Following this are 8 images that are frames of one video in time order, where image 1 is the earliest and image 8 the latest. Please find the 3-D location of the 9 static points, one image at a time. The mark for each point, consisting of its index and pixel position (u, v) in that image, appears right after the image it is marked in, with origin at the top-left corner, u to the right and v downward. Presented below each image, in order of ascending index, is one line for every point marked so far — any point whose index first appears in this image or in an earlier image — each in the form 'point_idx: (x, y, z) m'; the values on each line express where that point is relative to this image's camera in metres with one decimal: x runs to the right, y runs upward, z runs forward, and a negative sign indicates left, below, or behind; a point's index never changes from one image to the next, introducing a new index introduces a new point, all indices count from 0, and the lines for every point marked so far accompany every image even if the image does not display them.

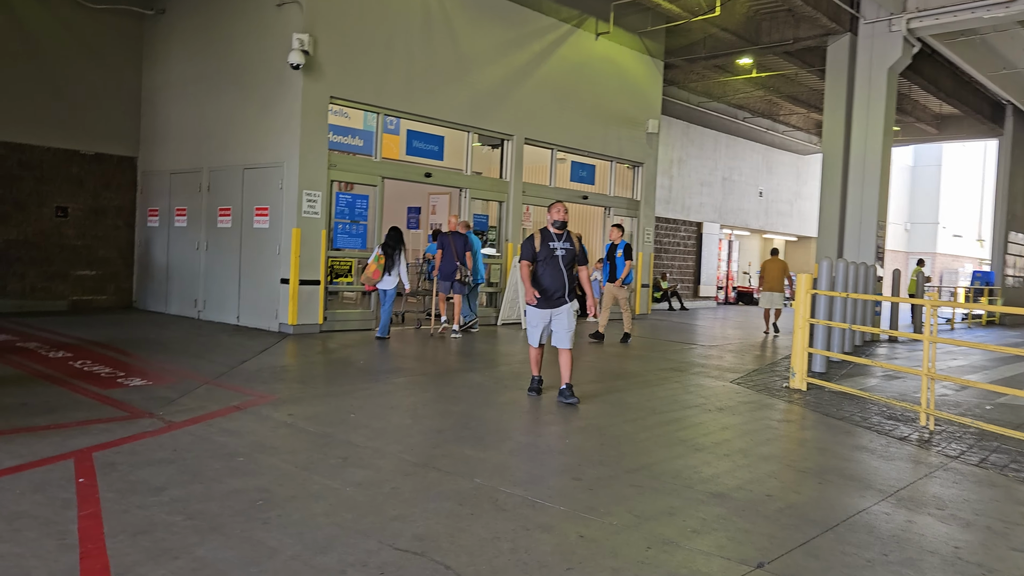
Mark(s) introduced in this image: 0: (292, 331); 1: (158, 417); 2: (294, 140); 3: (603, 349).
0: (-2.6, -0.5, +9.4) m
1: (-2.4, -0.9, +5.4) m
2: (-2.5, +1.7, +9.3) m
3: (+1.1, -0.7, +10.2) m
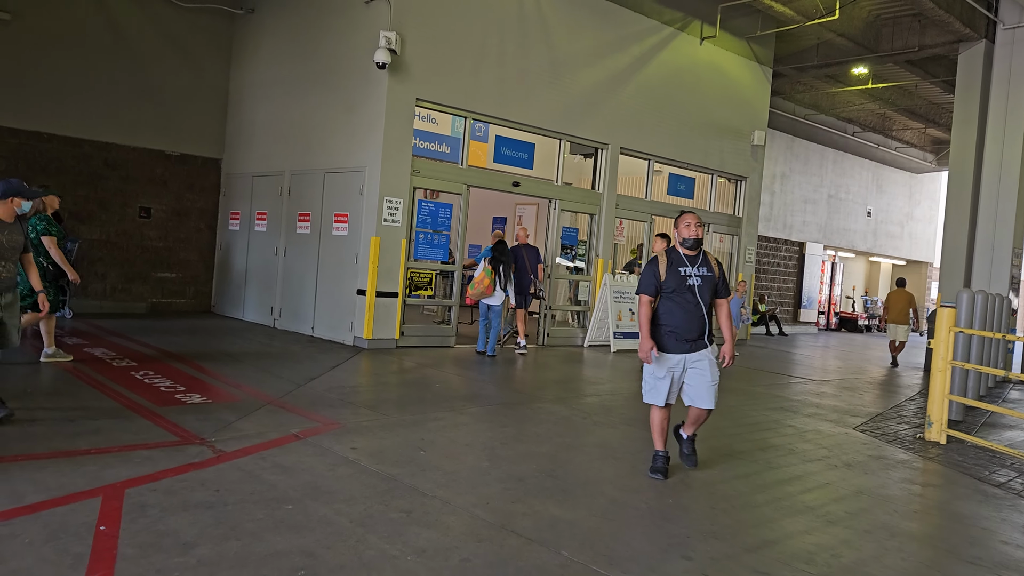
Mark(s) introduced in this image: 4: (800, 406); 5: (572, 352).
0: (-1.6, -0.6, +8.9) m
1: (-1.8, -0.9, +4.9) m
2: (-1.5, +1.6, +8.8) m
3: (+2.2, -1.0, +9.3) m
4: (+2.9, -1.1, +8.1) m
5: (+0.8, -0.8, +10.5) m
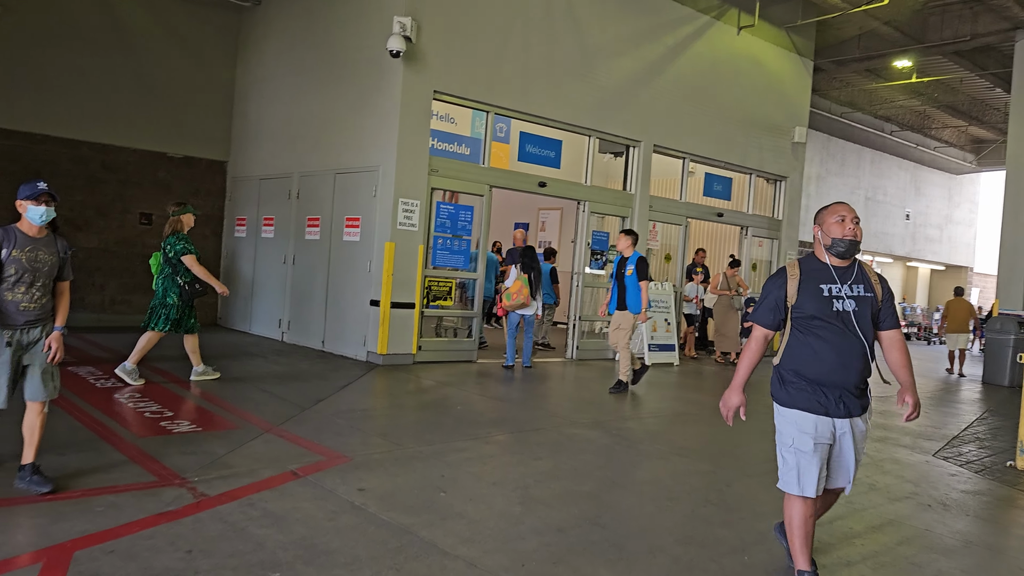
0: (-1.3, -0.7, +8.1) m
1: (-1.6, -1.0, +4.1) m
2: (-1.2, +1.5, +8.1) m
3: (+2.5, -1.1, +8.4) m
4: (+3.2, -1.2, +7.3) m
5: (+1.1, -0.9, +9.7) m
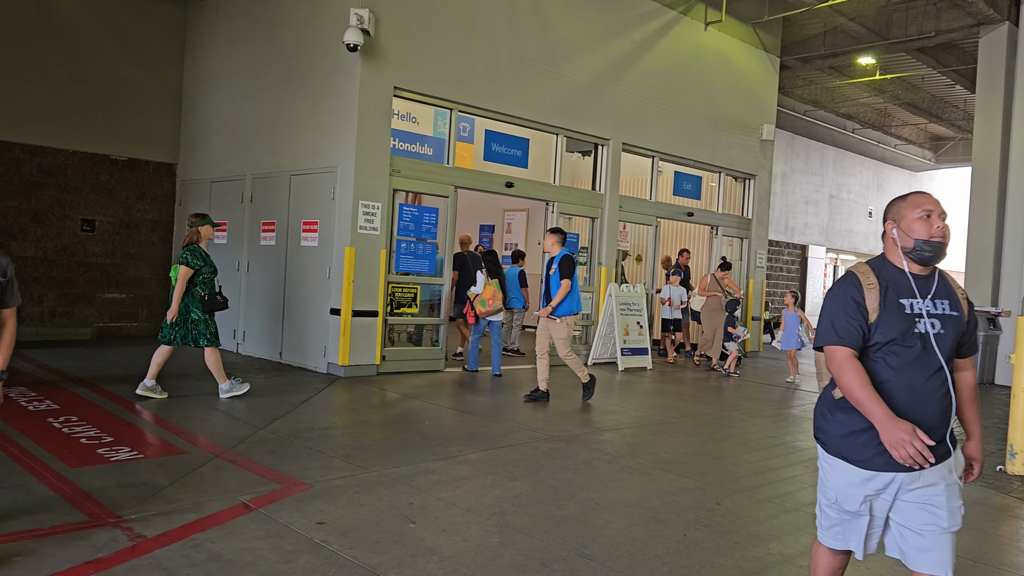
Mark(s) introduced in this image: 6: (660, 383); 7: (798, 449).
0: (-1.6, -0.8, +7.7) m
1: (-1.7, -1.1, +3.6) m
2: (-1.5, +1.4, +7.7) m
3: (+2.1, -1.1, +8.1) m
4: (+2.9, -1.2, +7.0) m
5: (+0.7, -1.0, +9.4) m
6: (+1.7, -1.1, +9.1) m
7: (+2.1, -1.2, +5.9) m
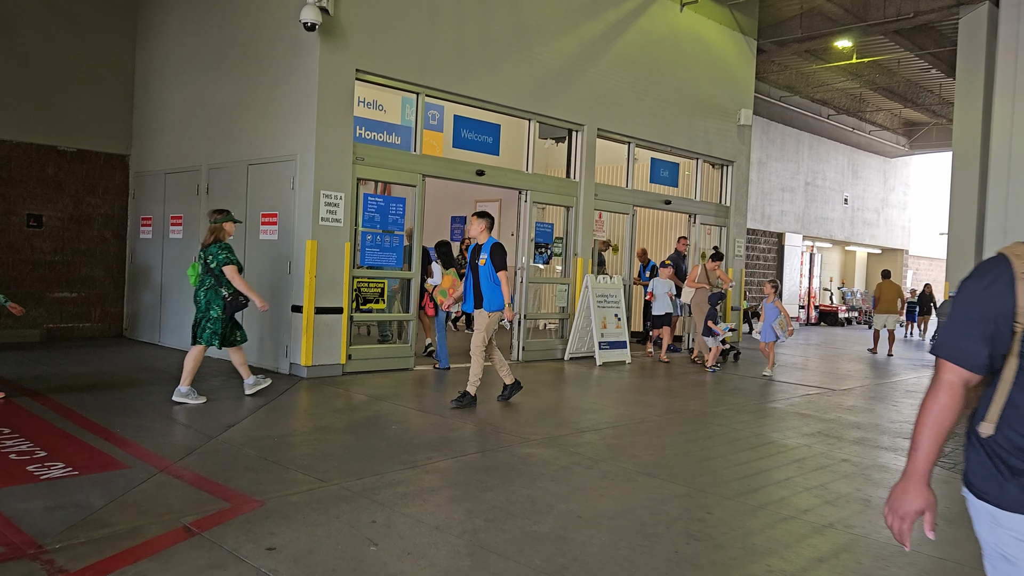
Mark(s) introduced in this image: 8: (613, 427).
0: (-1.9, -0.8, +7.3) m
1: (-1.9, -1.1, +3.2) m
2: (-1.8, +1.4, +7.2) m
3: (+1.9, -1.0, +7.8) m
4: (+2.7, -1.1, +6.7) m
5: (+0.4, -0.9, +9.0) m
6: (+1.4, -1.0, +8.8) m
7: (+1.9, -1.1, +5.6) m
8: (+0.7, -1.0, +5.9) m
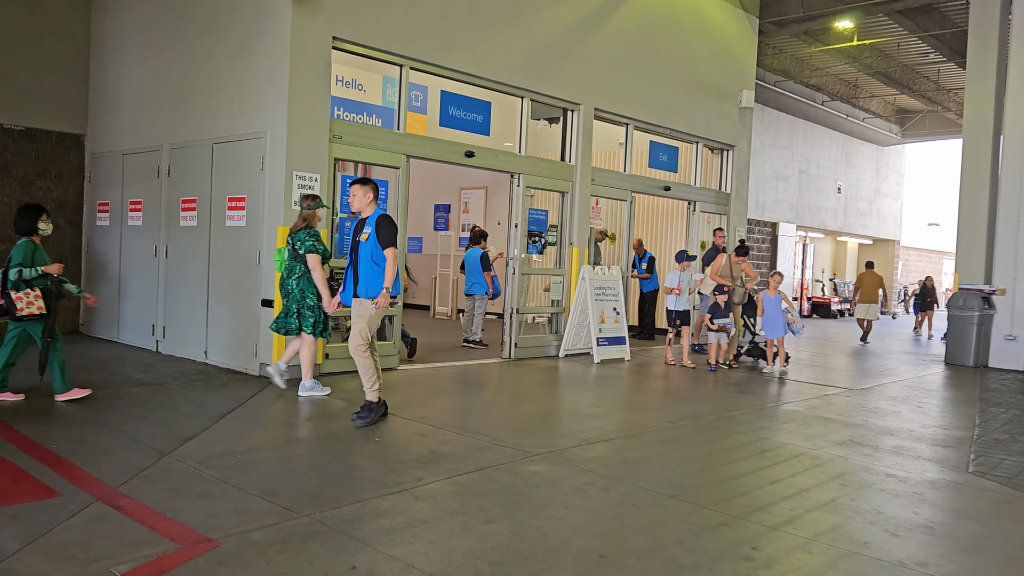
0: (-1.9, -0.7, +6.6) m
1: (-1.8, -1.0, +2.5) m
2: (-1.8, +1.5, +6.5) m
3: (+1.8, -1.0, +7.2) m
4: (+2.7, -1.1, +6.1) m
5: (+0.4, -0.8, +8.4) m
6: (+1.3, -0.9, +8.1) m
7: (+1.9, -1.1, +5.0) m
8: (+0.7, -1.0, +5.3) m
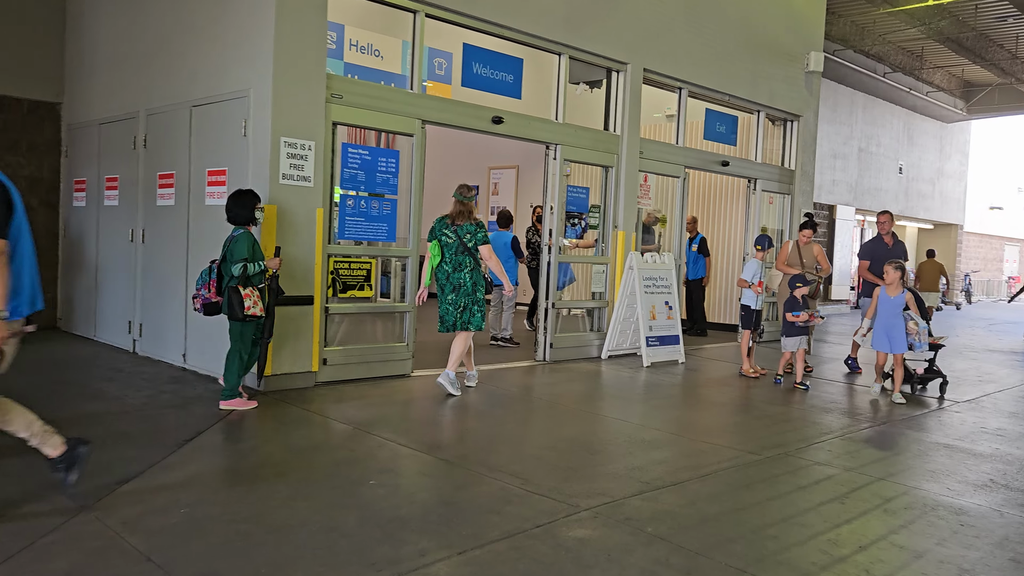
0: (-1.7, -0.7, +5.4) m
1: (-1.7, -1.1, +1.4) m
2: (-1.6, +1.6, +5.3) m
3: (+2.1, -0.9, +5.9) m
4: (+2.9, -1.0, +4.8) m
5: (+0.7, -0.7, +7.1) m
6: (+1.6, -0.8, +6.9) m
7: (+2.1, -1.0, +3.7) m
8: (+0.9, -0.9, +4.1) m
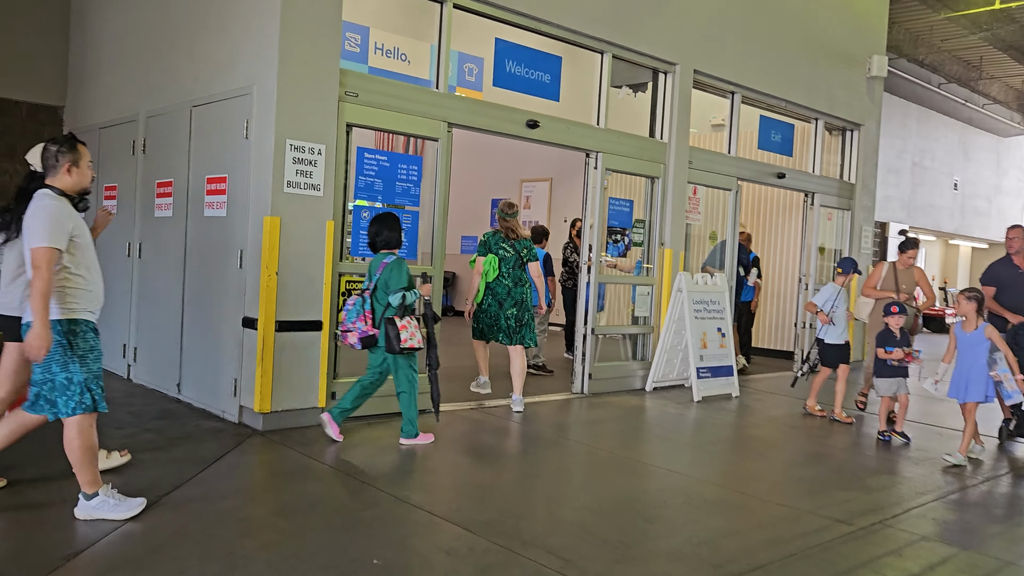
0: (-1.4, -0.8, +4.7) m
1: (-1.7, -1.1, +0.7) m
2: (-1.4, +1.4, +4.6) m
3: (+2.3, -1.1, +5.1) m
4: (+3.1, -1.2, +4.0) m
5: (+0.9, -0.9, +6.4) m
6: (+1.9, -1.0, +6.1) m
7: (+2.2, -1.2, +2.8) m
8: (+1.1, -1.1, +3.3) m
